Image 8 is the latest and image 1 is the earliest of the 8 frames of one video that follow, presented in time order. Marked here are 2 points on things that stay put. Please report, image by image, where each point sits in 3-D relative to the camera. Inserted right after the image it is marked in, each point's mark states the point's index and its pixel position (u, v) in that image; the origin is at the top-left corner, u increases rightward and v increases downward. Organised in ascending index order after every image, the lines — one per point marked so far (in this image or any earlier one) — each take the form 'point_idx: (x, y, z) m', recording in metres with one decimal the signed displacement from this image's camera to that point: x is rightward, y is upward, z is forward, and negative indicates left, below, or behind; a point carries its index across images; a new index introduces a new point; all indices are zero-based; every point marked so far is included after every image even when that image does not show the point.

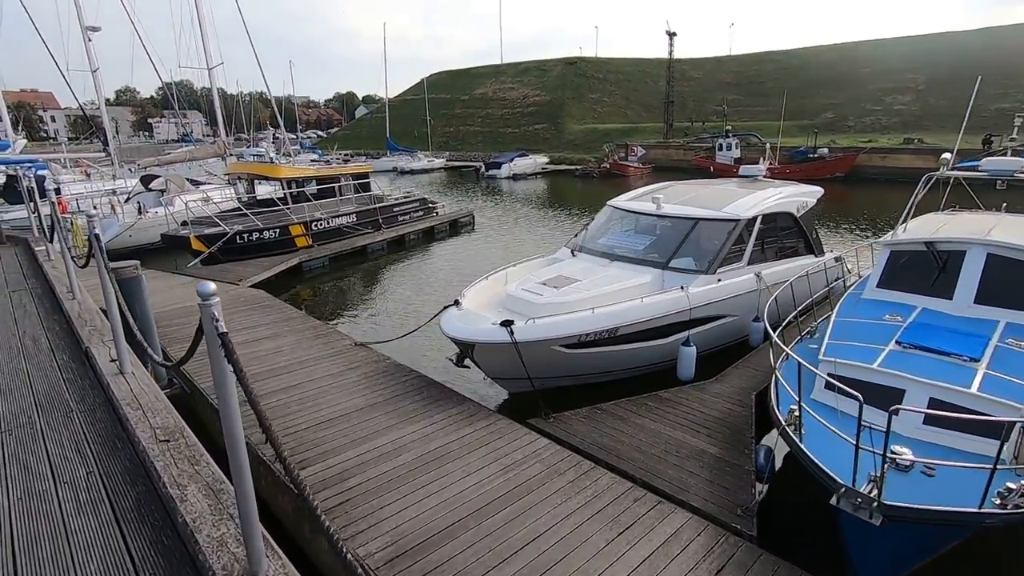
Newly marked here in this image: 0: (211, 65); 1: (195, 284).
0: (-9.8, +7.3, +17.7) m
1: (-5.6, +0.1, +9.6) m
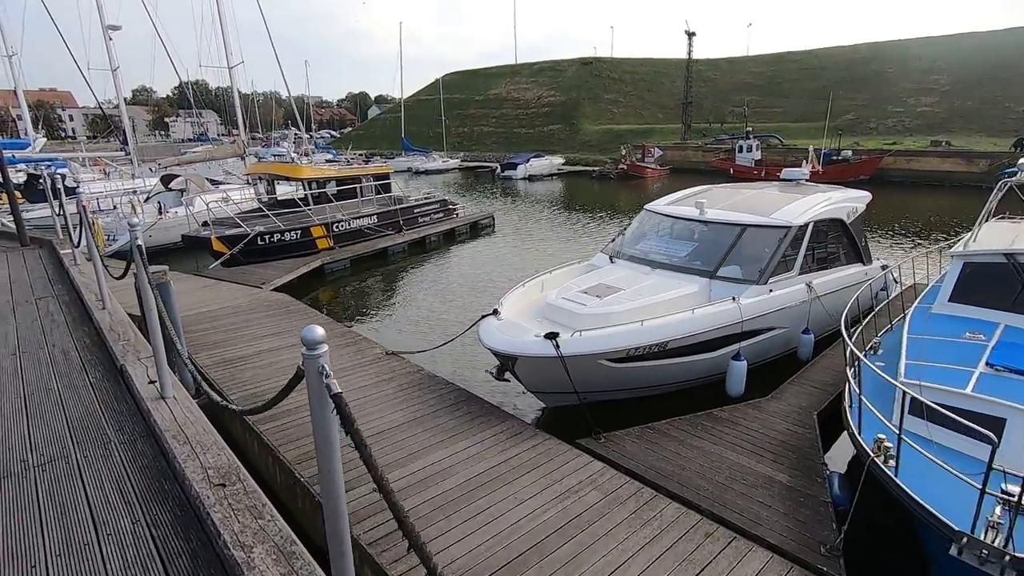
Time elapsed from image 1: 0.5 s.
0: (-9.1, +7.3, +17.6) m
1: (-5.1, 0.0, +9.4) m
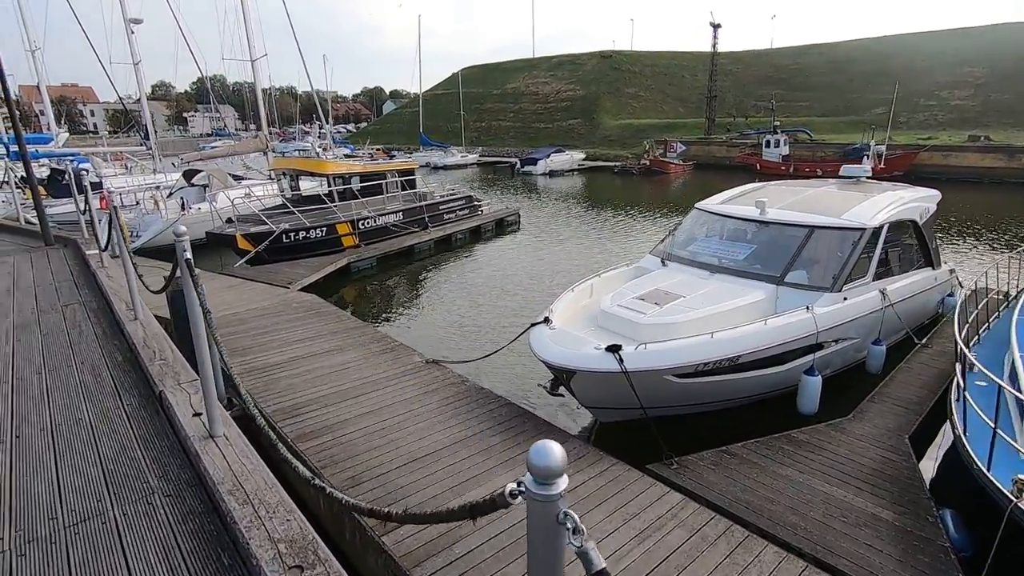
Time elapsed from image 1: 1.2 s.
0: (-8.2, +7.4, +17.3) m
1: (-4.5, 0.0, +9.1) m
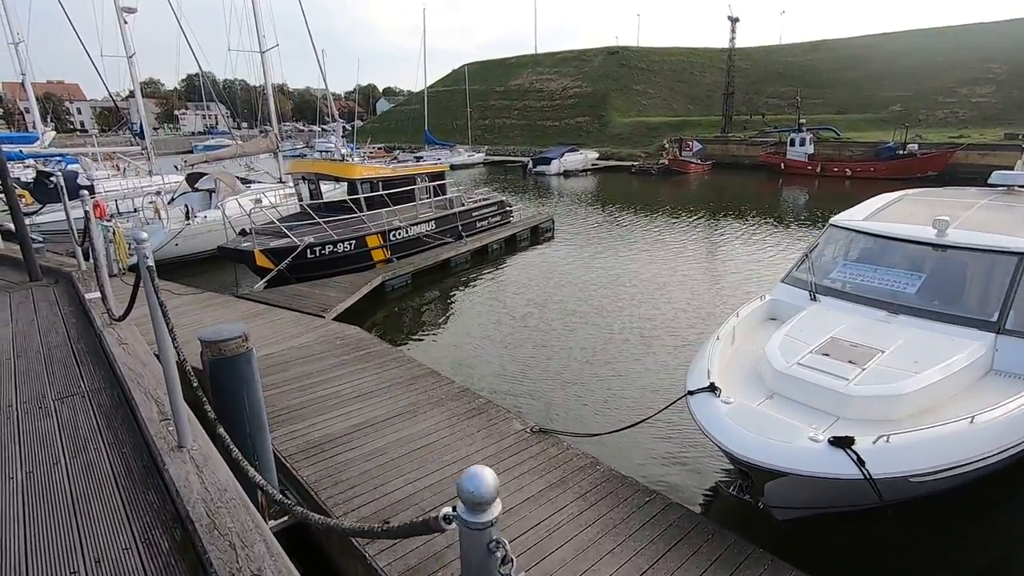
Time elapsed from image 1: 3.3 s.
0: (-7.2, +7.0, +15.8) m
1: (-3.4, -0.4, +7.6) m
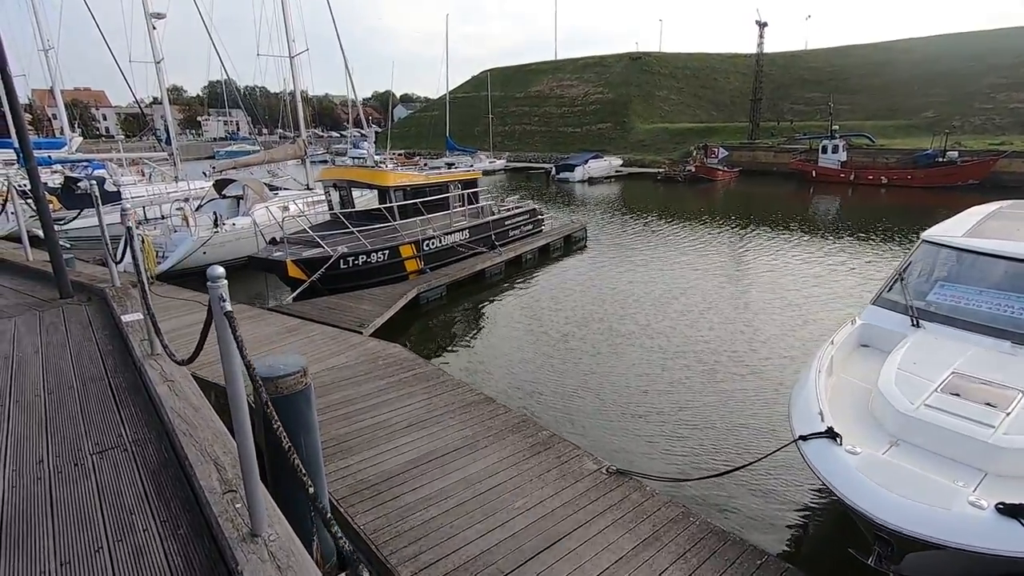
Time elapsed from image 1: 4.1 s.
0: (-6.3, +6.7, +15.5) m
1: (-2.7, -0.6, +7.2) m
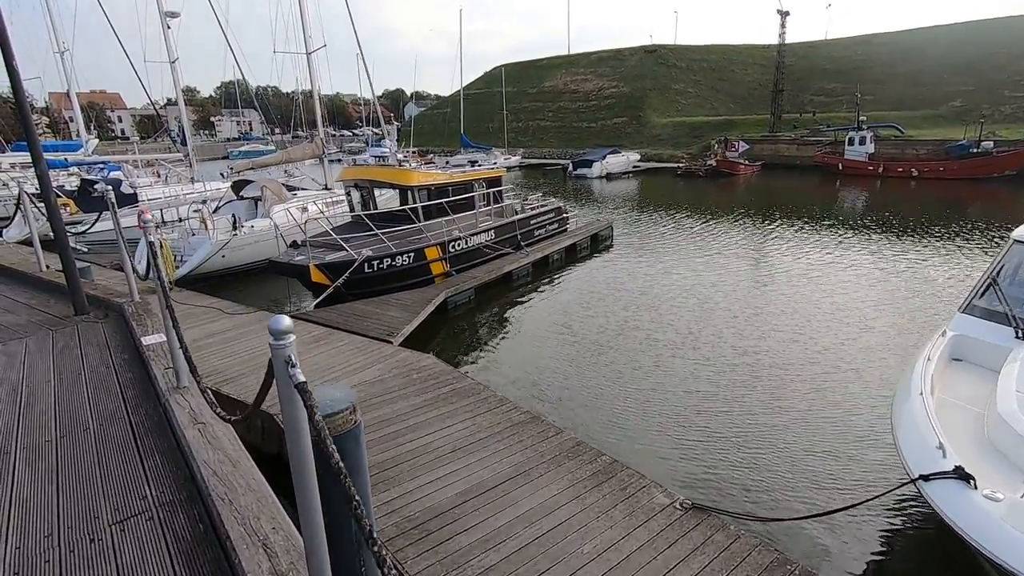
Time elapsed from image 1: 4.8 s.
0: (-5.7, +6.7, +15.1) m
1: (-2.2, -0.7, +6.8) m
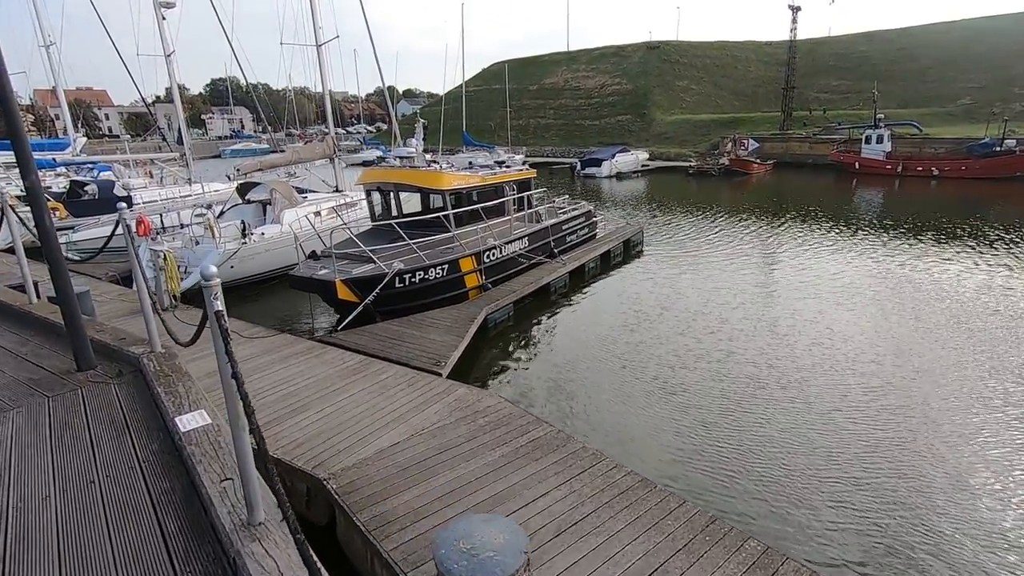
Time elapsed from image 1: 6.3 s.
0: (-5.1, +6.4, +14.1) m
1: (-1.4, -1.0, +5.9) m
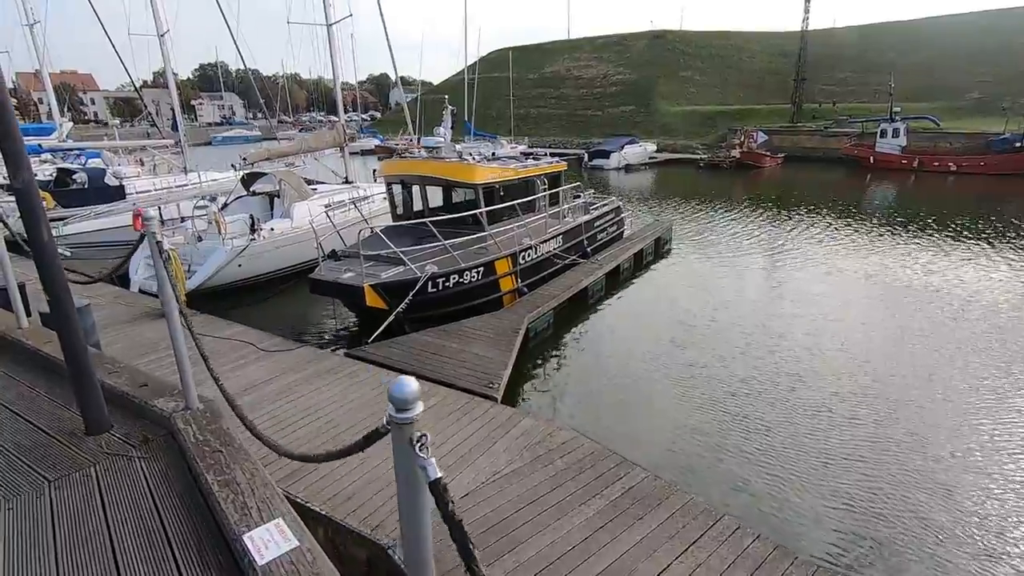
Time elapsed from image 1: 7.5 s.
0: (-4.5, +6.5, +13.1) m
1: (-0.8, -1.1, +5.1) m
